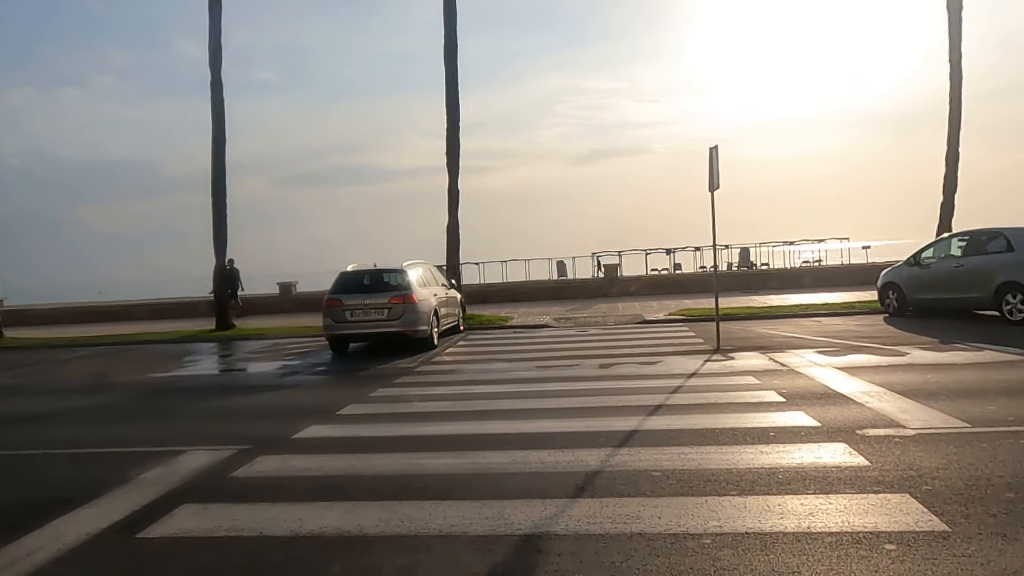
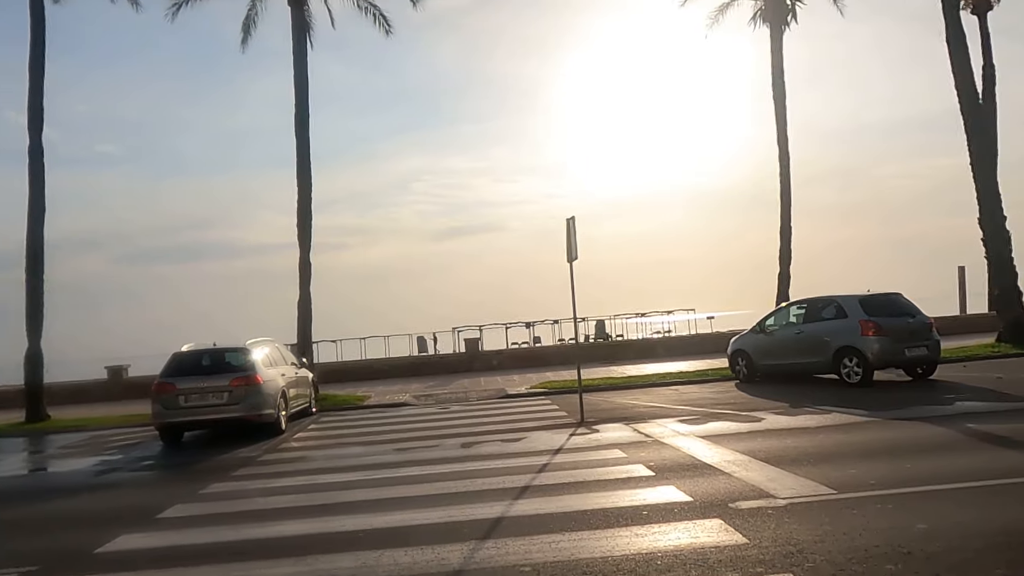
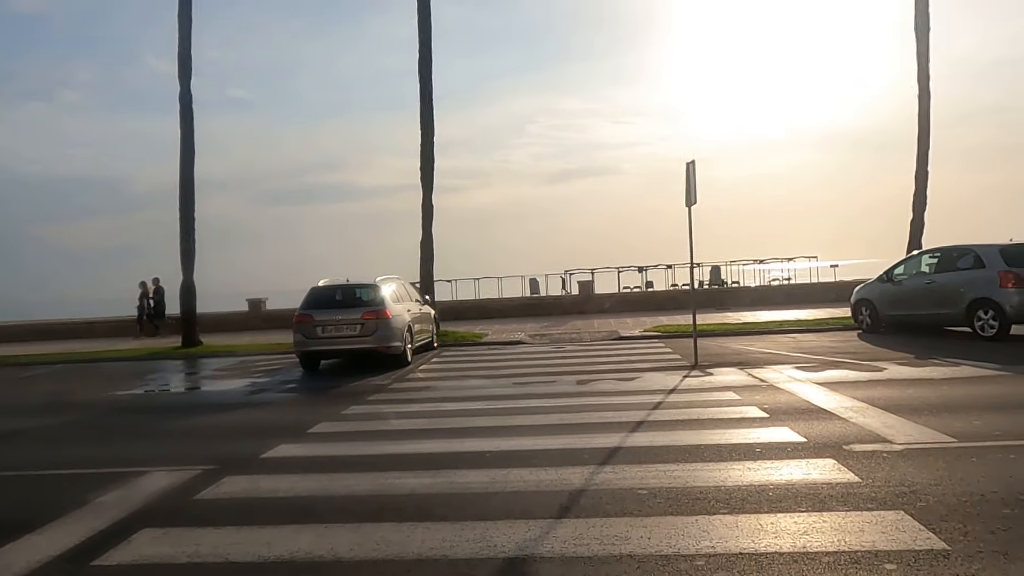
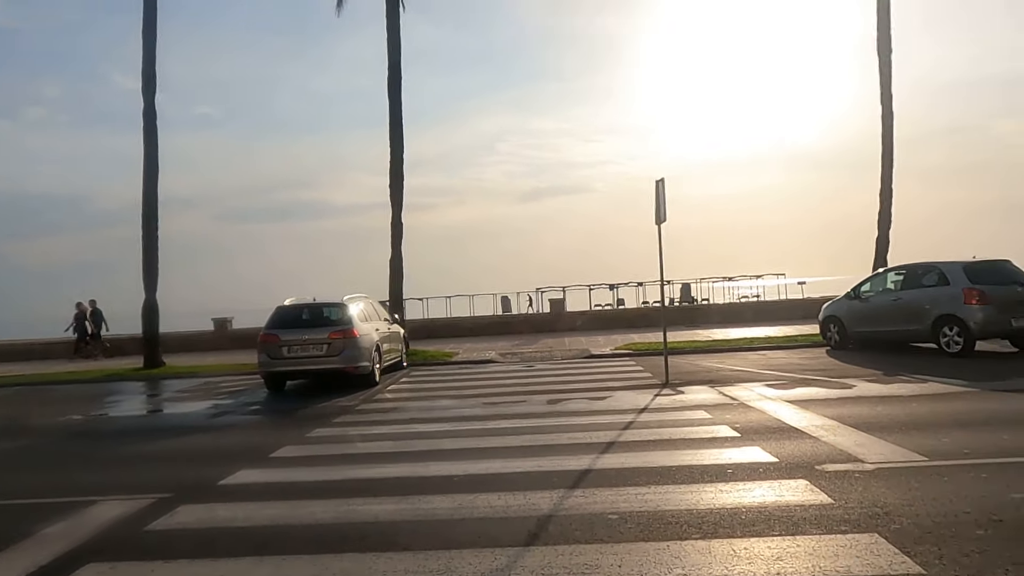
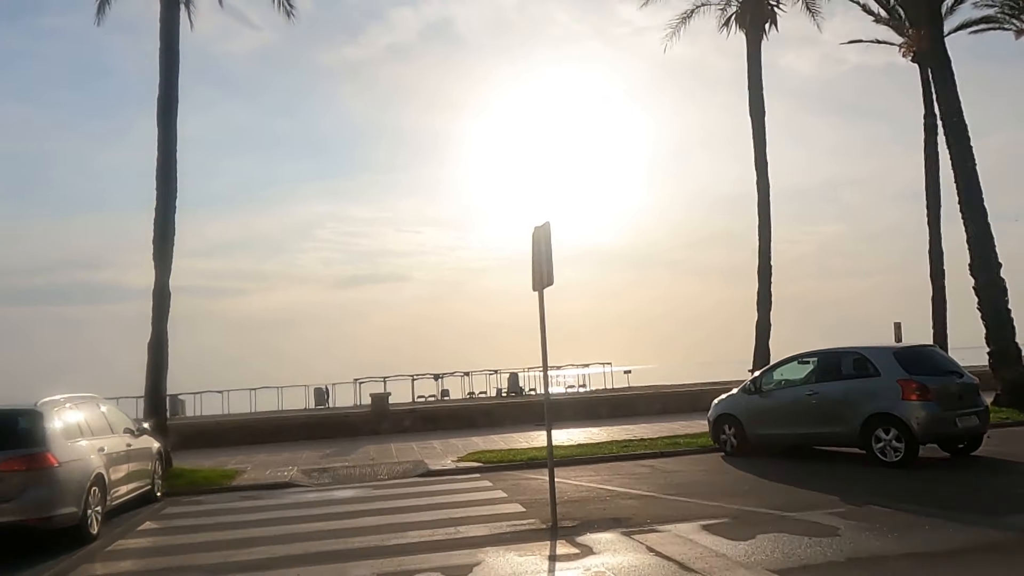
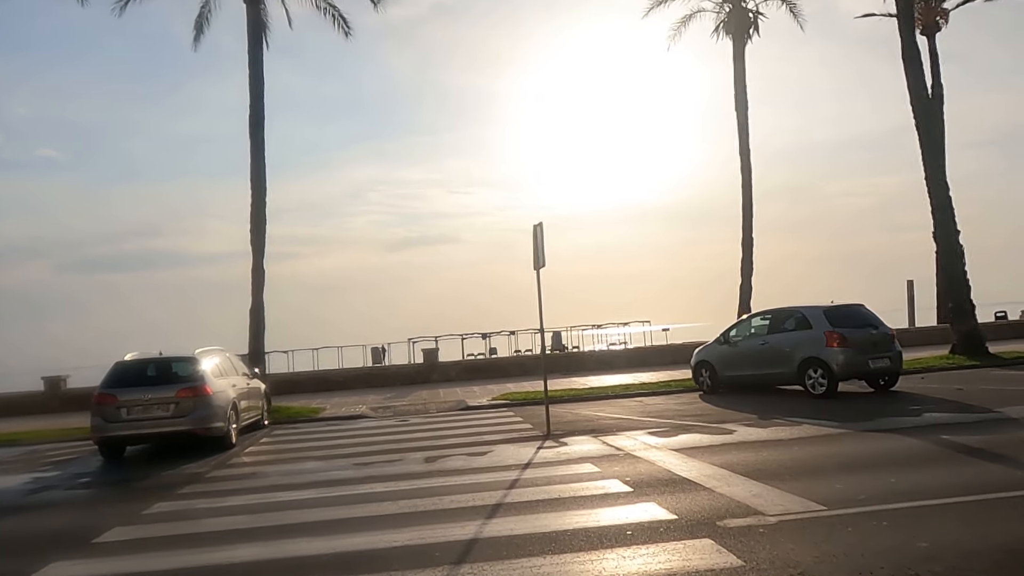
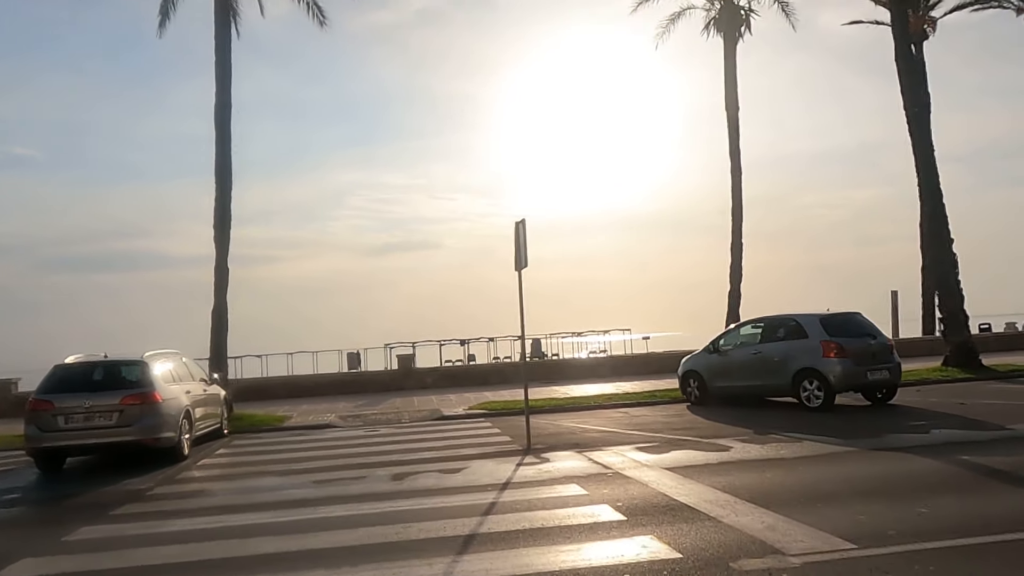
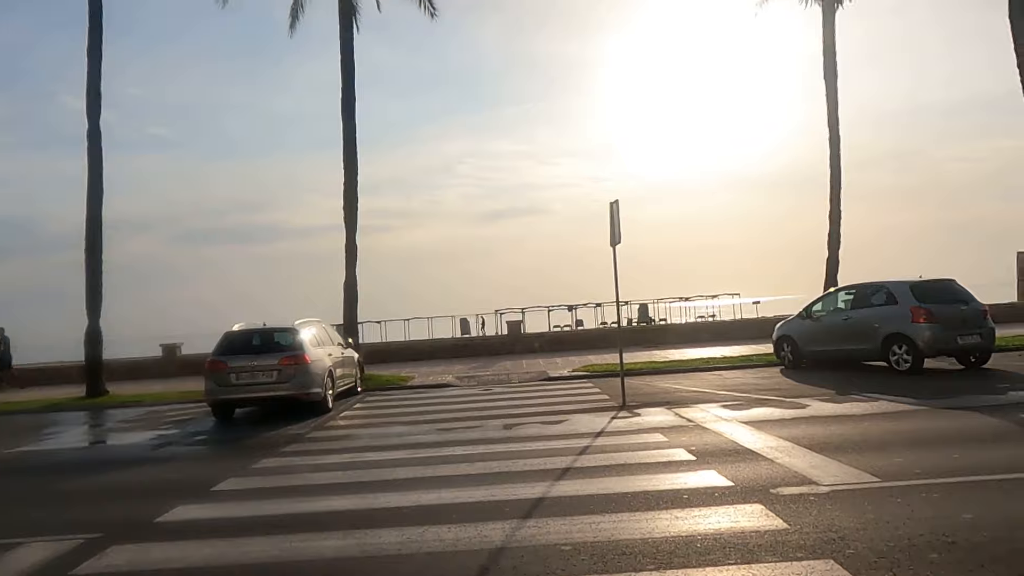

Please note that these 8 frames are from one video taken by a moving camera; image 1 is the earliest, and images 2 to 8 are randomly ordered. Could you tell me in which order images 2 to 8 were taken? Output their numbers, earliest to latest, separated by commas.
3, 4, 8, 2, 6, 7, 5
